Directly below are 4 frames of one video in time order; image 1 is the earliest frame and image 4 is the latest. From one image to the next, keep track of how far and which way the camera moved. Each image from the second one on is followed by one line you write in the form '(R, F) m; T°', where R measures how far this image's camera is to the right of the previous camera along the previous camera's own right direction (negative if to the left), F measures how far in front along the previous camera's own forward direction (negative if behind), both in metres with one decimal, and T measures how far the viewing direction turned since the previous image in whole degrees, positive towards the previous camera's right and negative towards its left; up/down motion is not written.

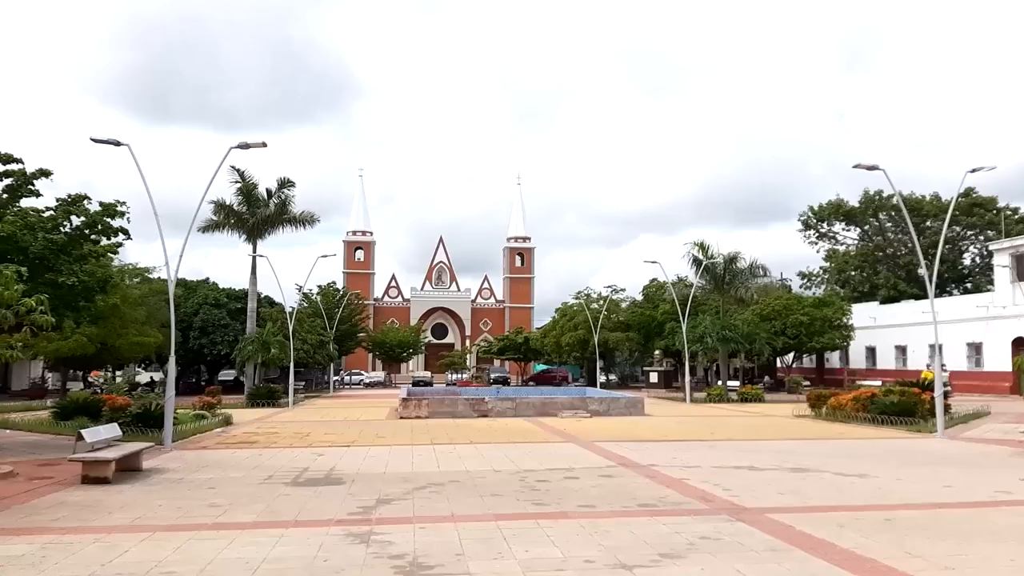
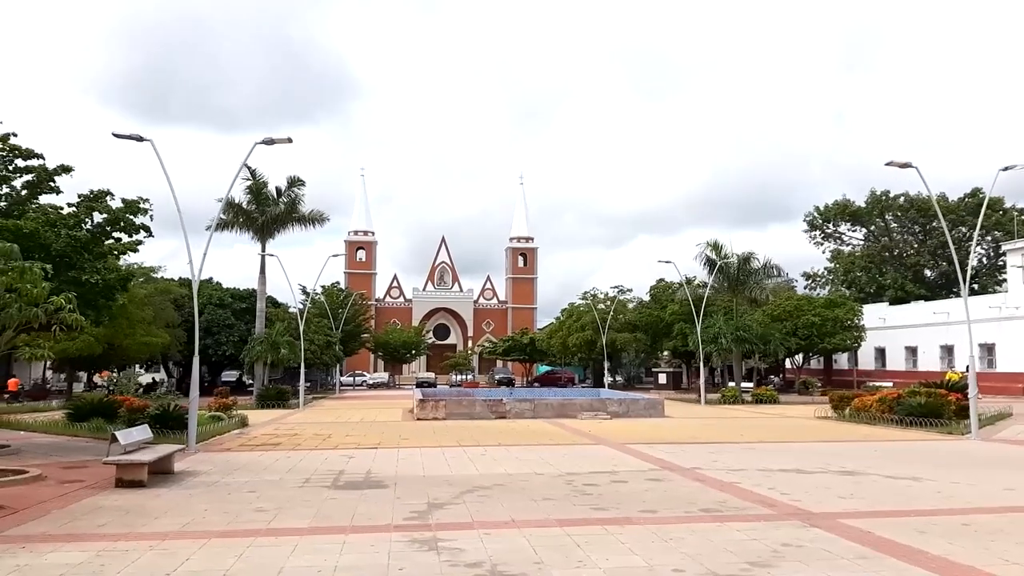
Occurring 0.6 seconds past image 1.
(-0.8, +0.3) m; 0°
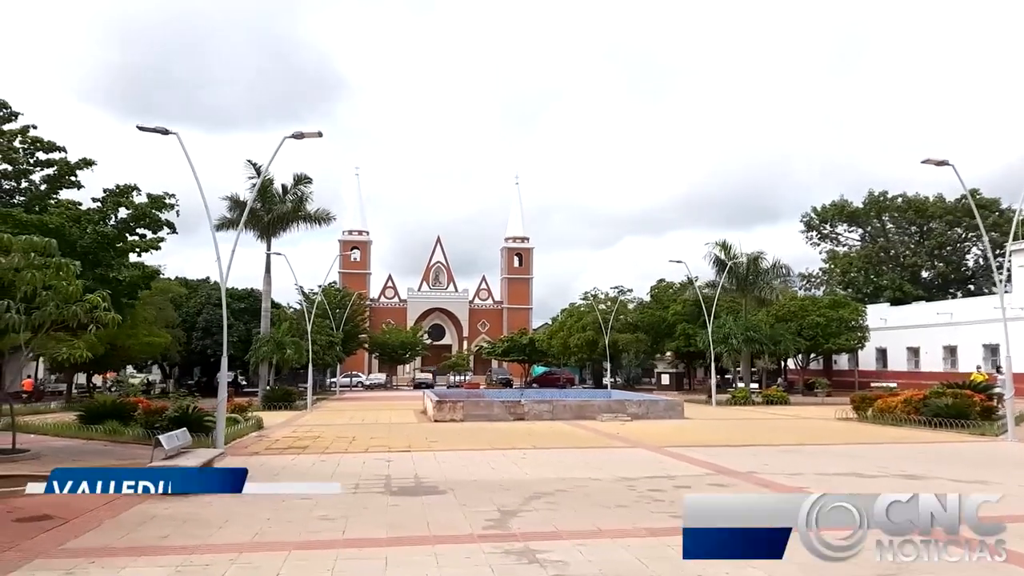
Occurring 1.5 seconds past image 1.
(-1.2, +0.4) m; +1°
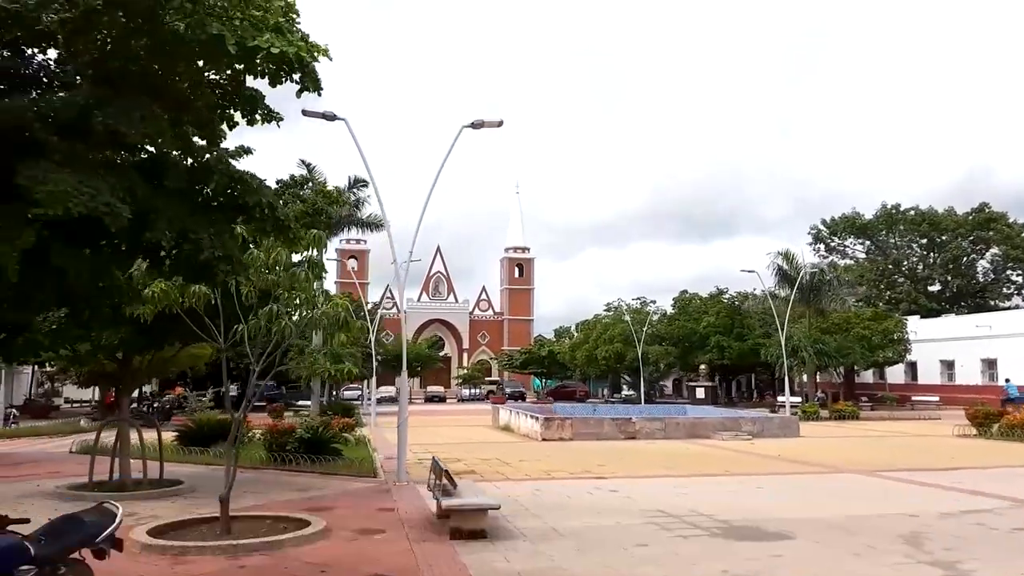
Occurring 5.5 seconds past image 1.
(-5.1, +1.9) m; +3°
